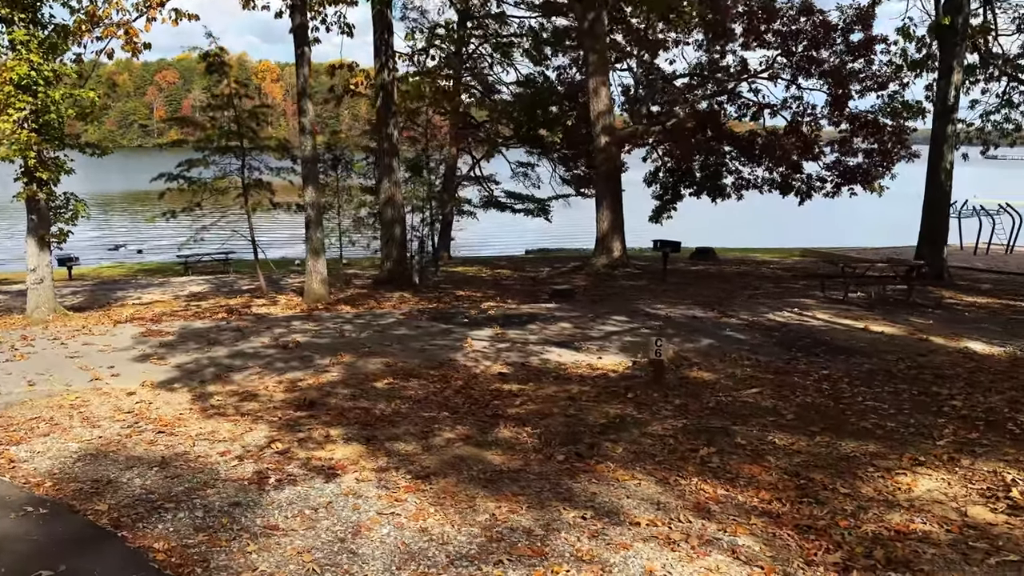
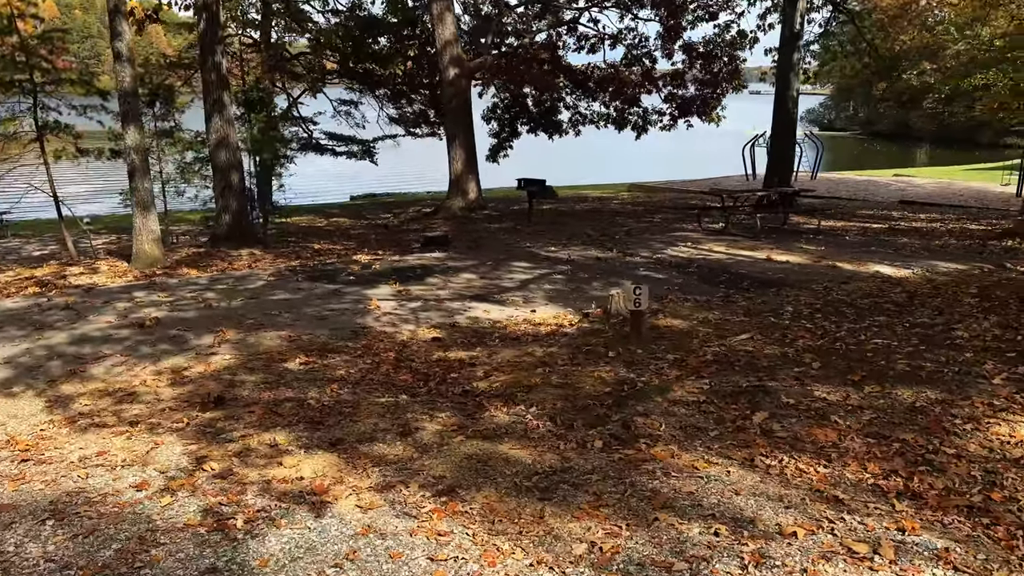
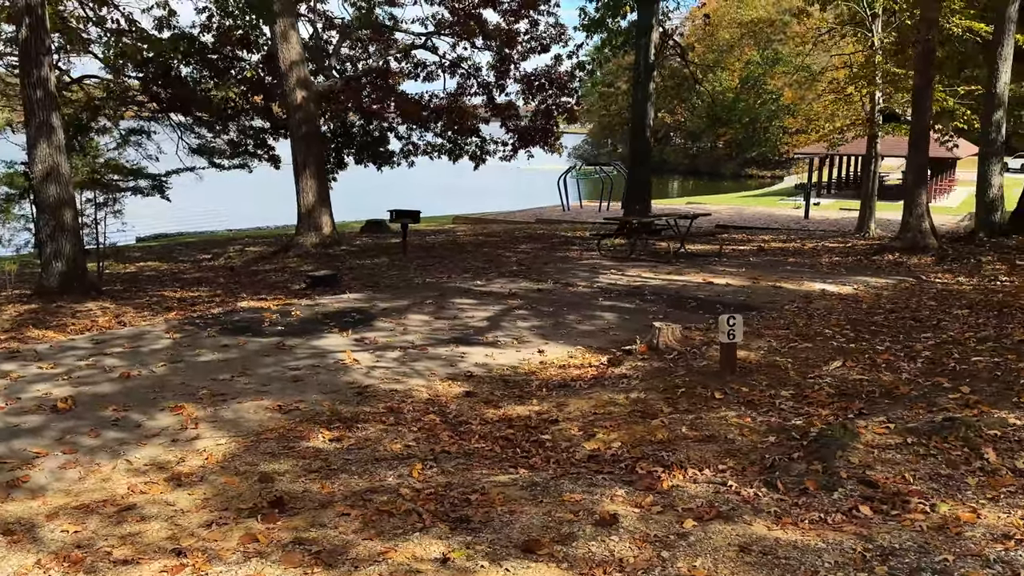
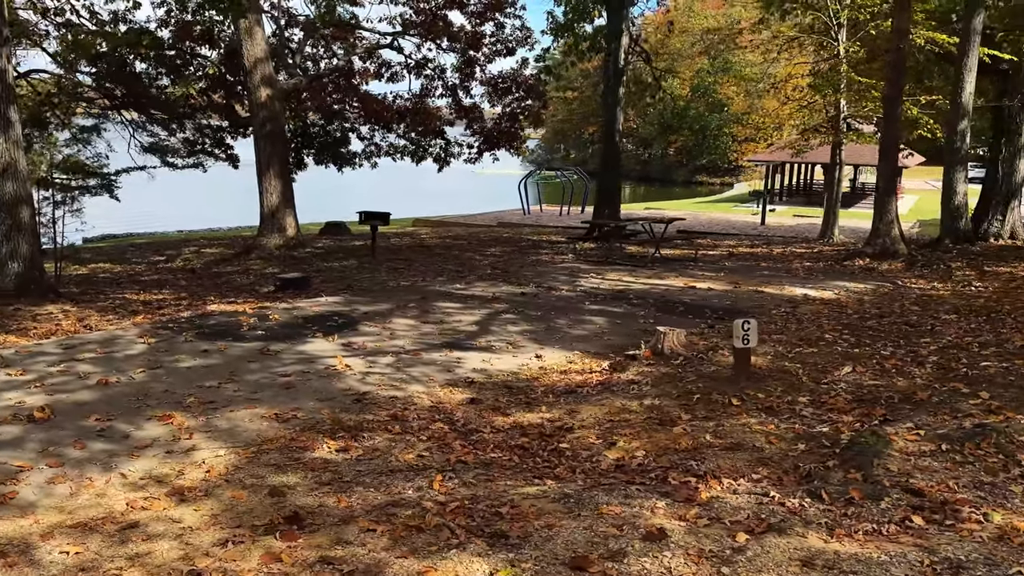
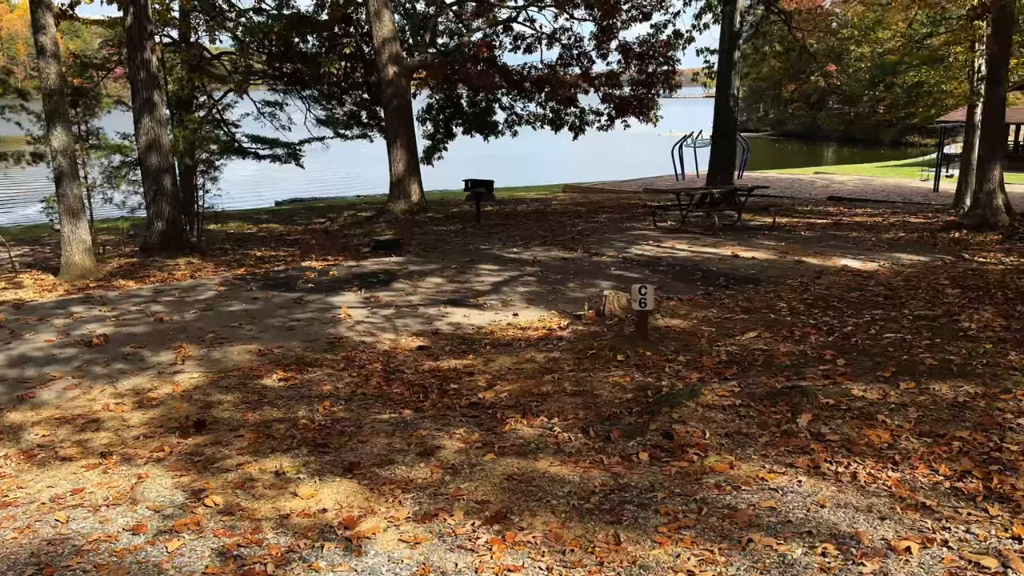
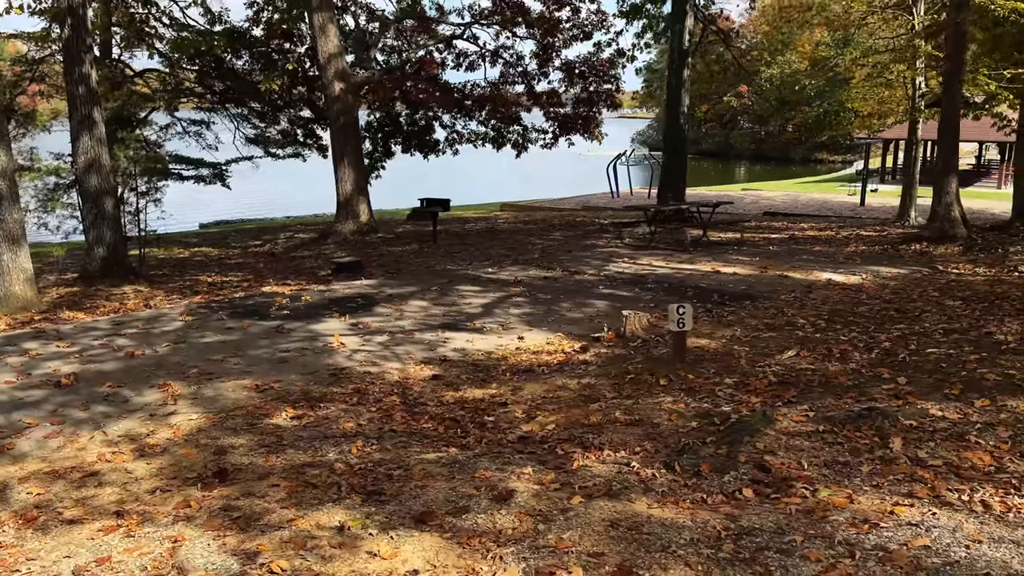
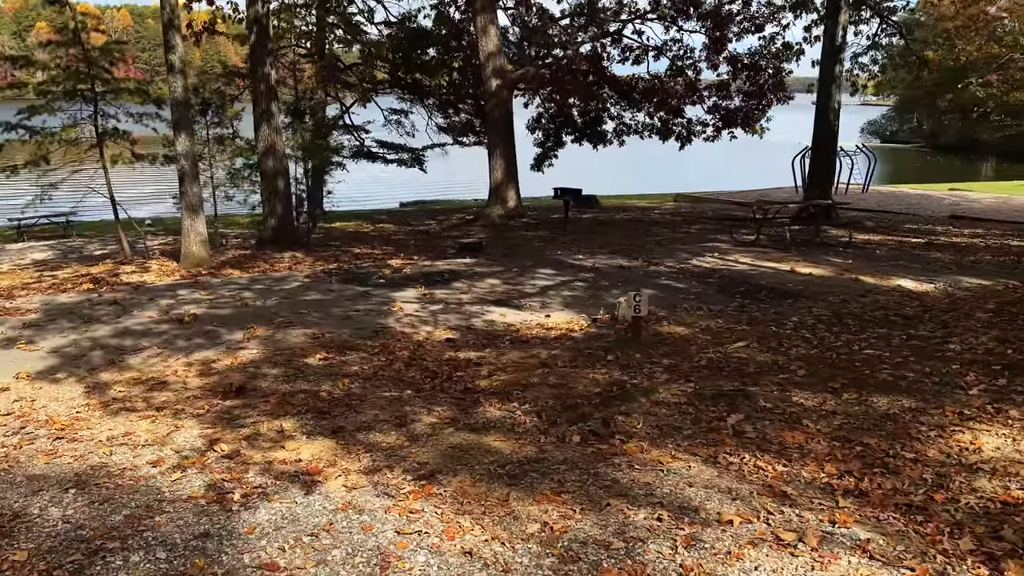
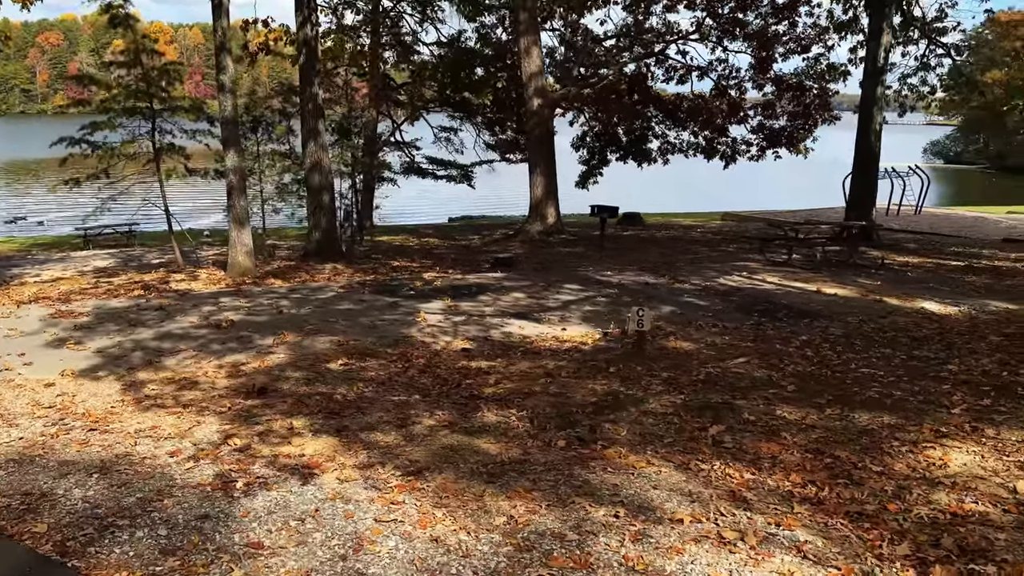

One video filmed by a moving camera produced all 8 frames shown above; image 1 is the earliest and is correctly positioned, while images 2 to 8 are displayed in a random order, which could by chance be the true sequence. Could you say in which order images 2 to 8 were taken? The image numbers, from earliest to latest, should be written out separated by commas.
8, 7, 2, 5, 6, 3, 4
